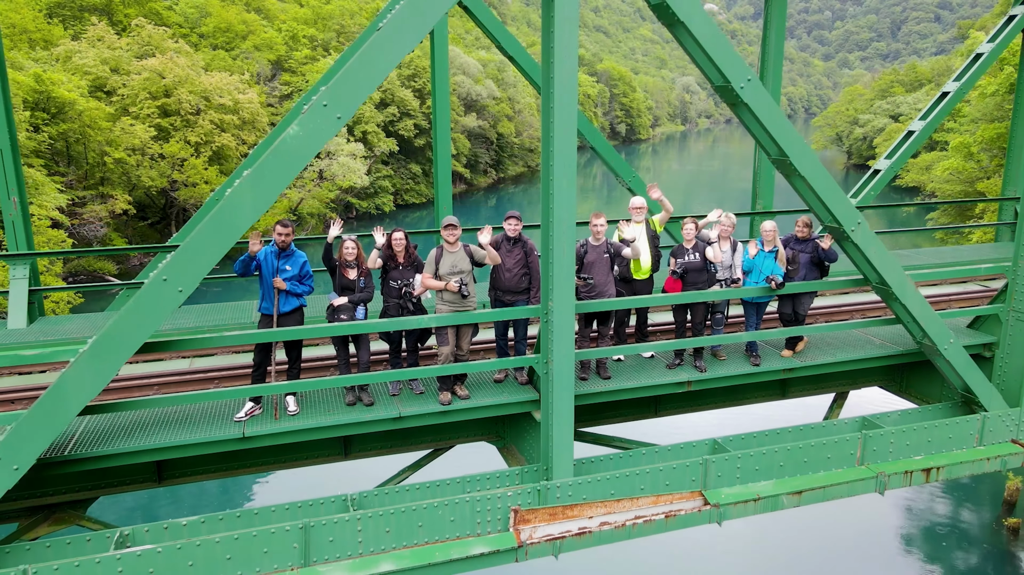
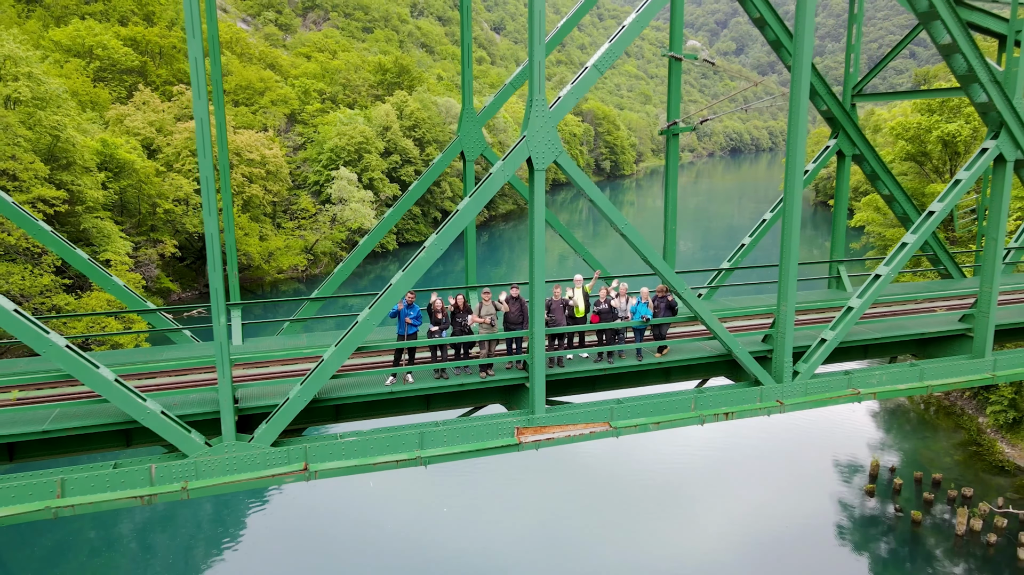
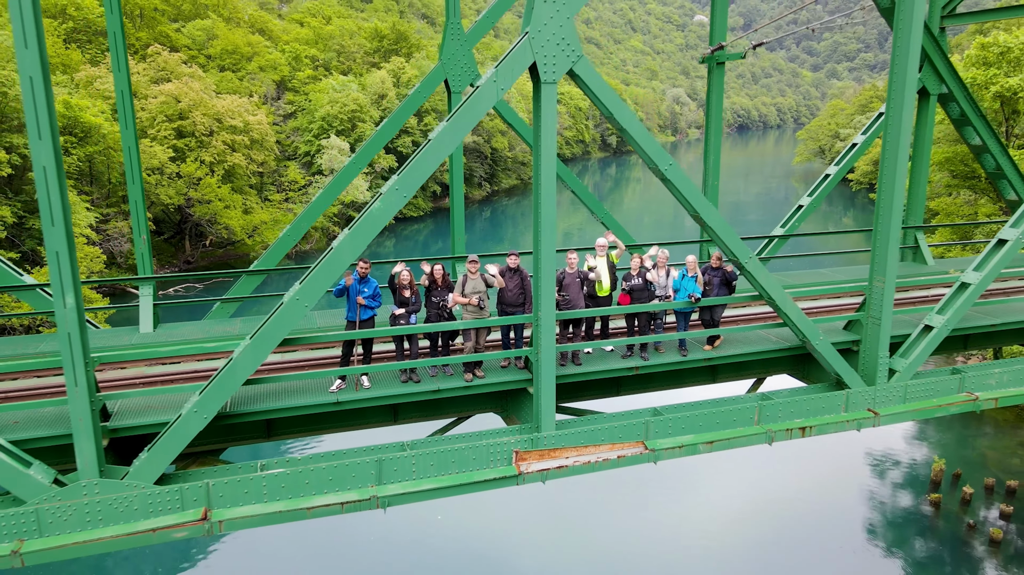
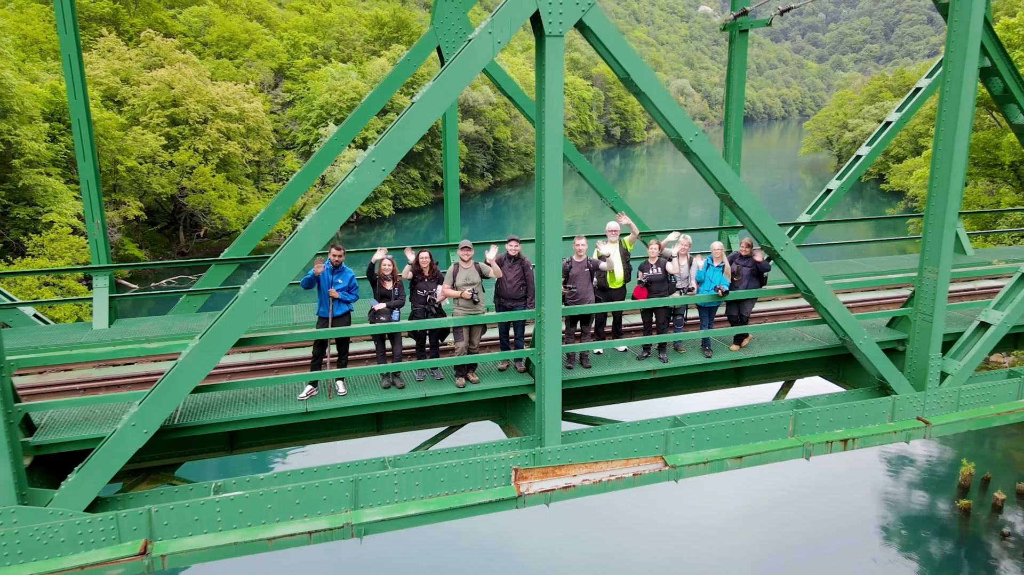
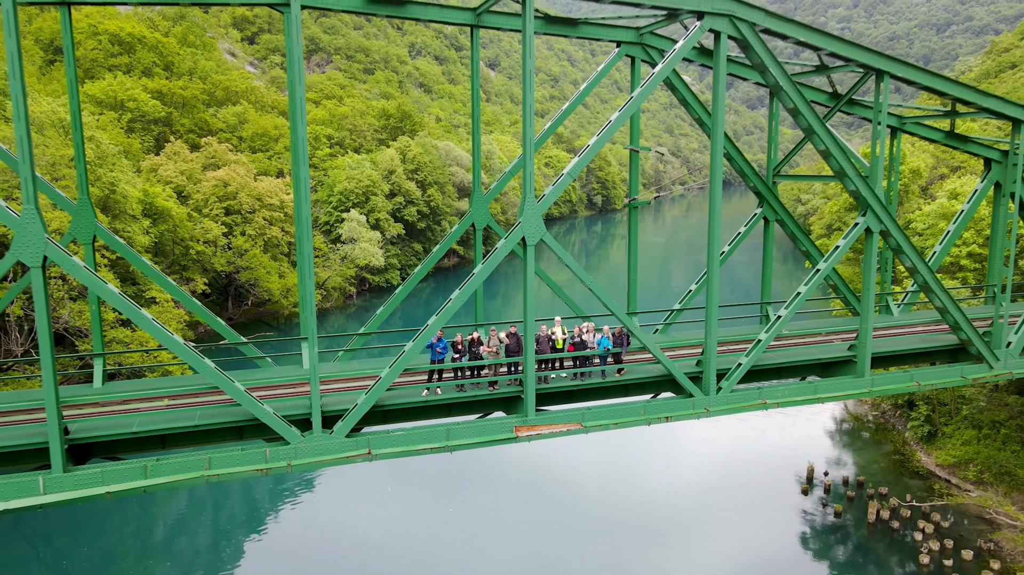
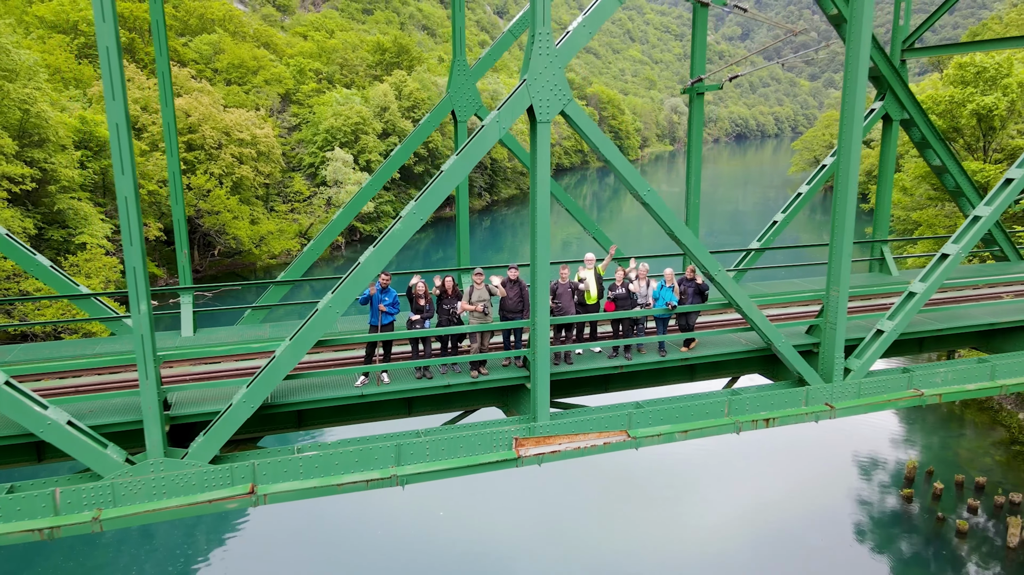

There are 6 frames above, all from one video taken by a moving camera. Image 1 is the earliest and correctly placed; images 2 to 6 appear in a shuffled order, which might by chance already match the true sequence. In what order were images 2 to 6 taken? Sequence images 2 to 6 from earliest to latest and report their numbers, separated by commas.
4, 3, 6, 2, 5
